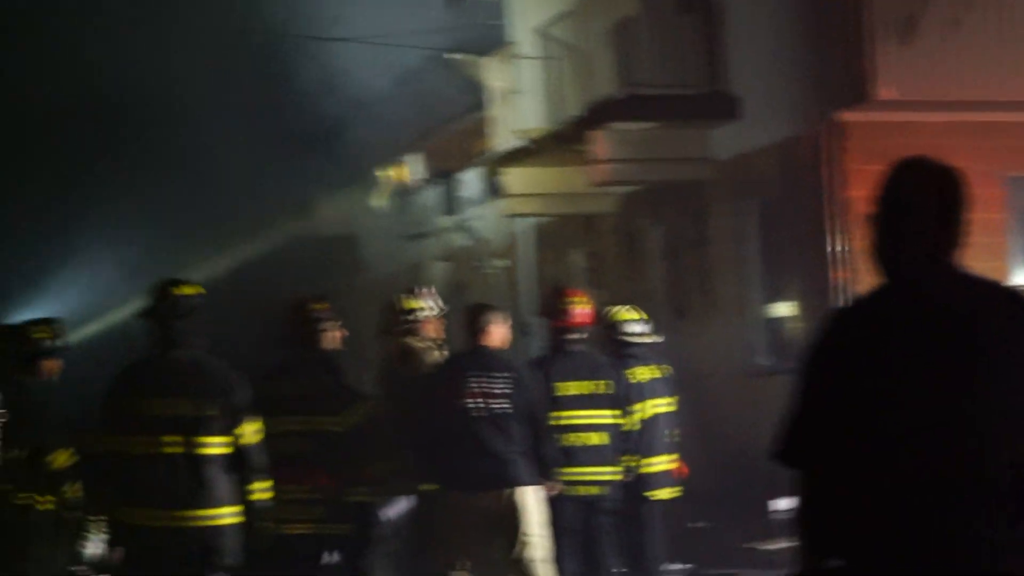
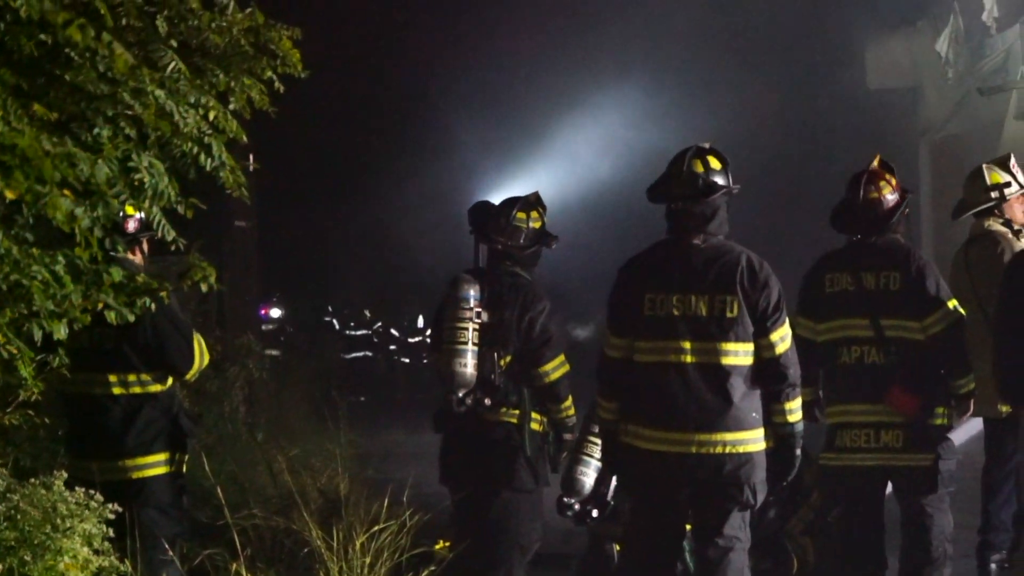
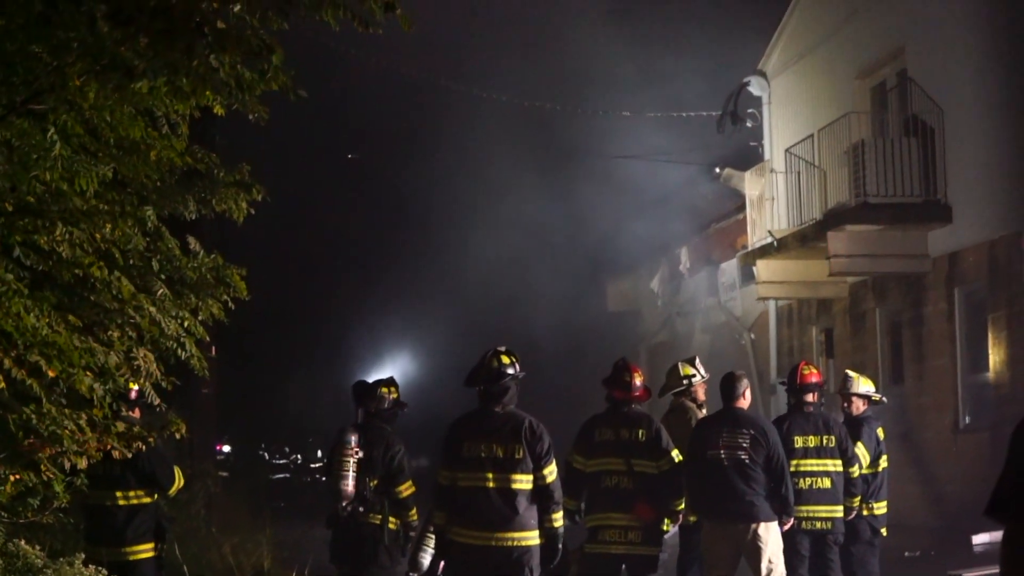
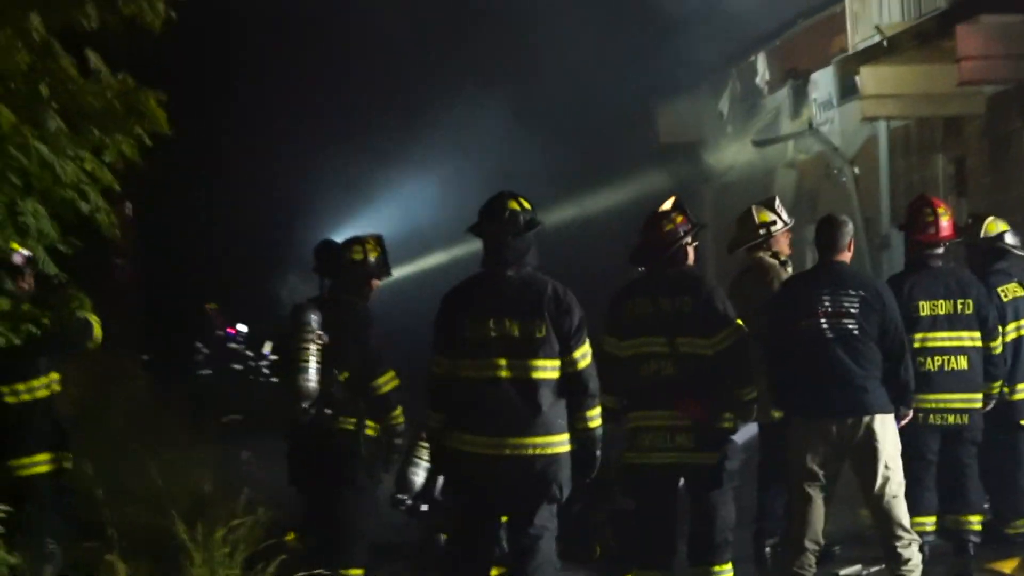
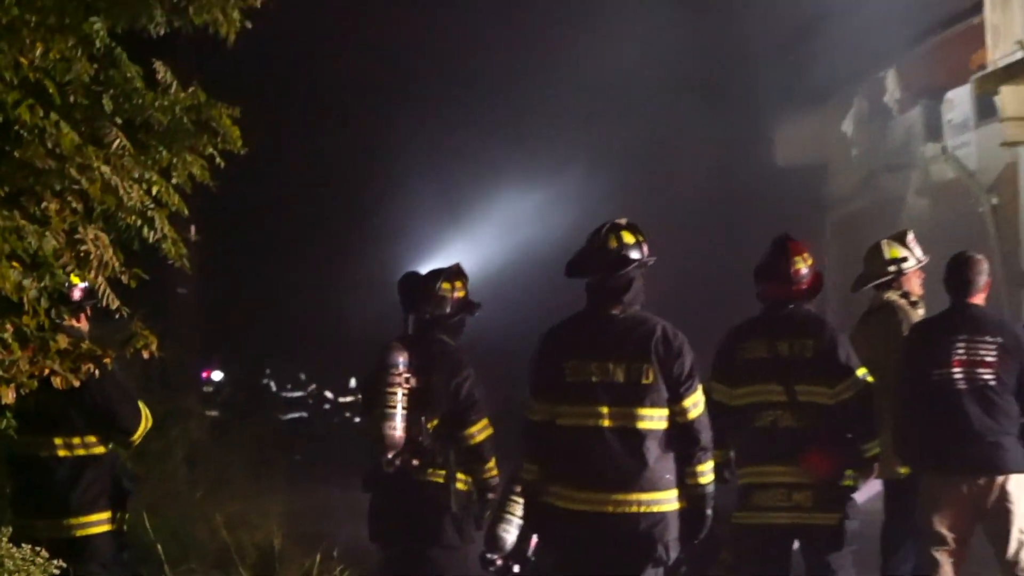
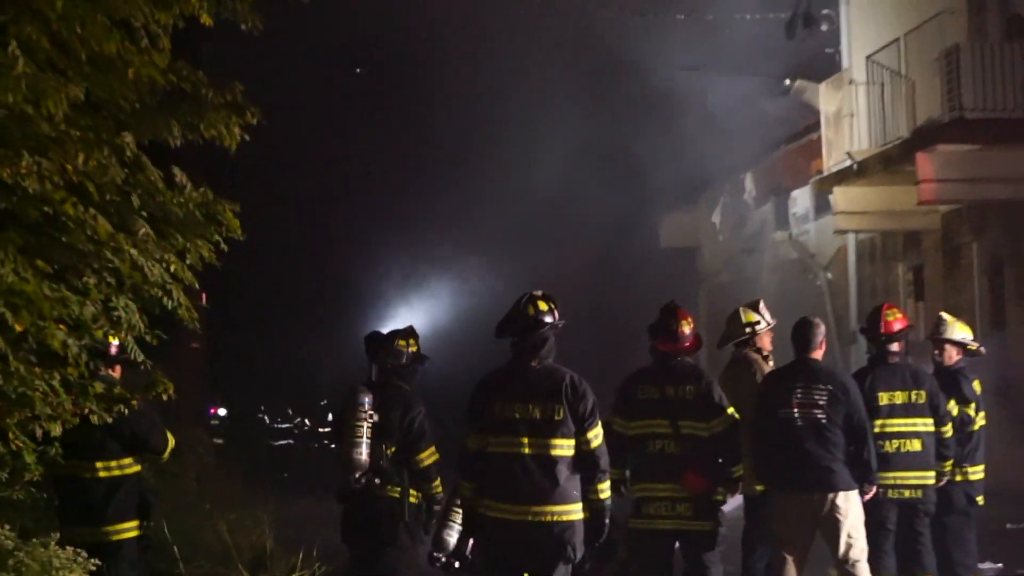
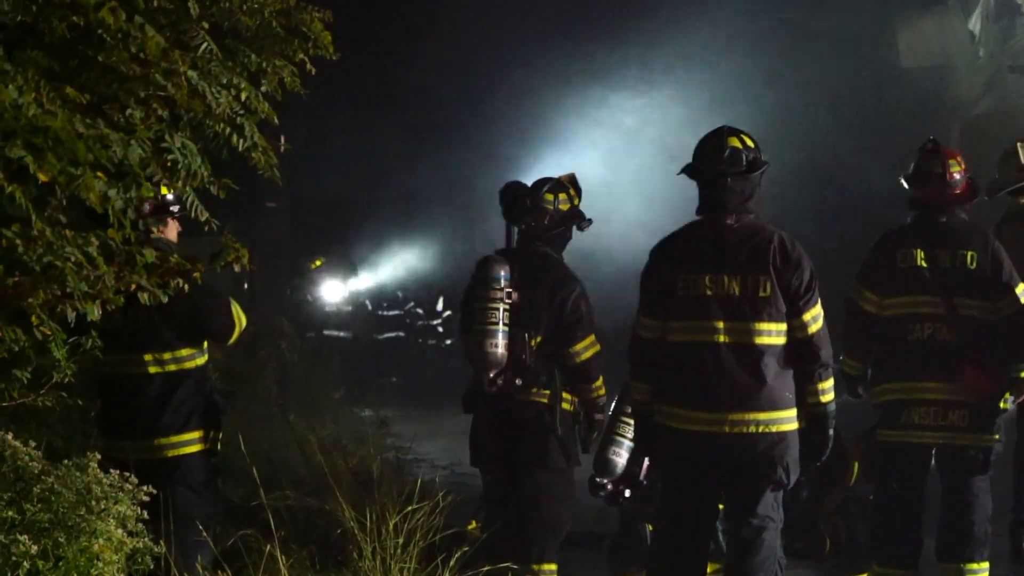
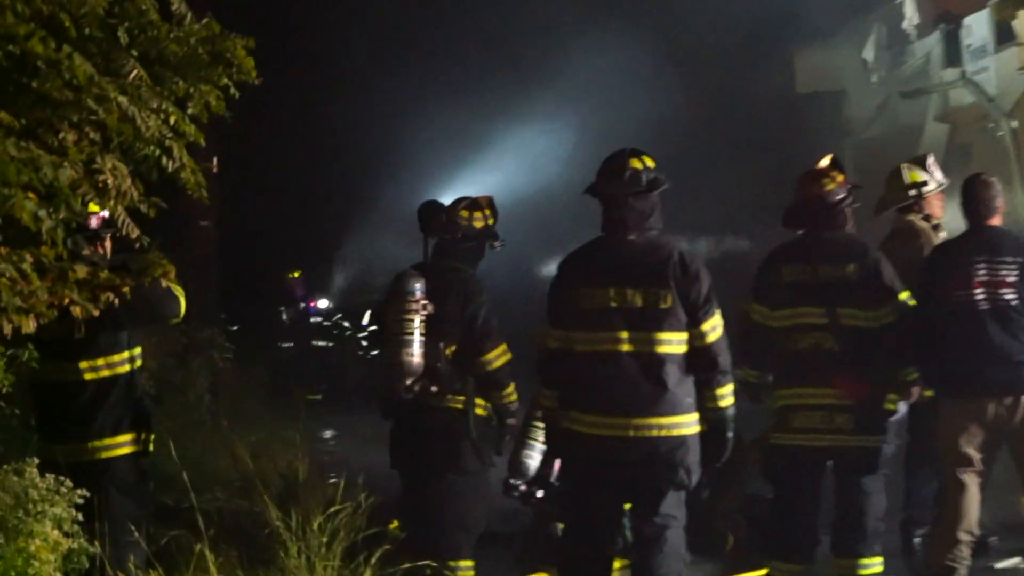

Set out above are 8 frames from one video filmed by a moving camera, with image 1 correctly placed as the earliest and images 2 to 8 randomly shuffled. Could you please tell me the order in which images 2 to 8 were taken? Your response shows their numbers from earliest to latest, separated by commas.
4, 8, 7, 2, 5, 6, 3
